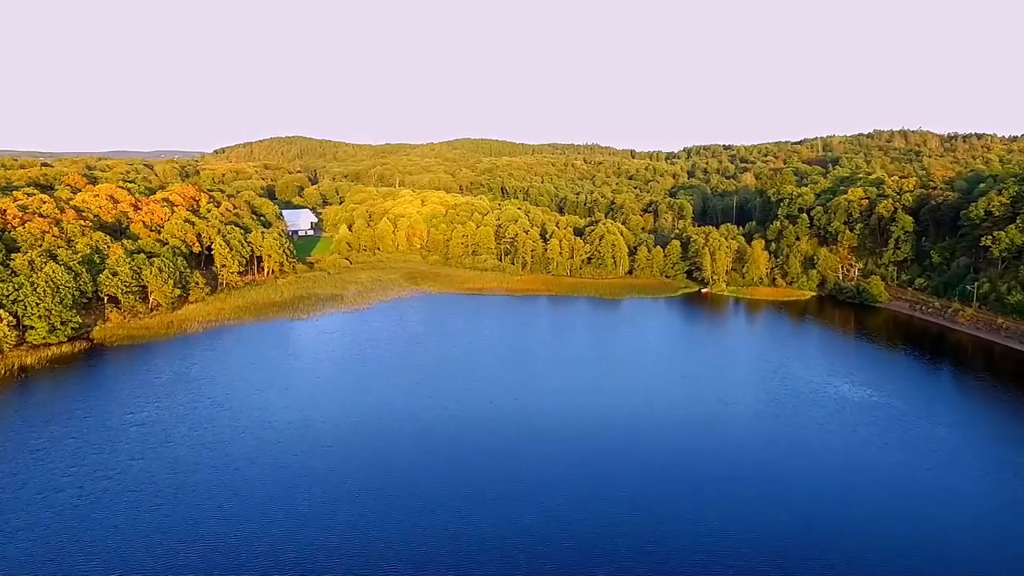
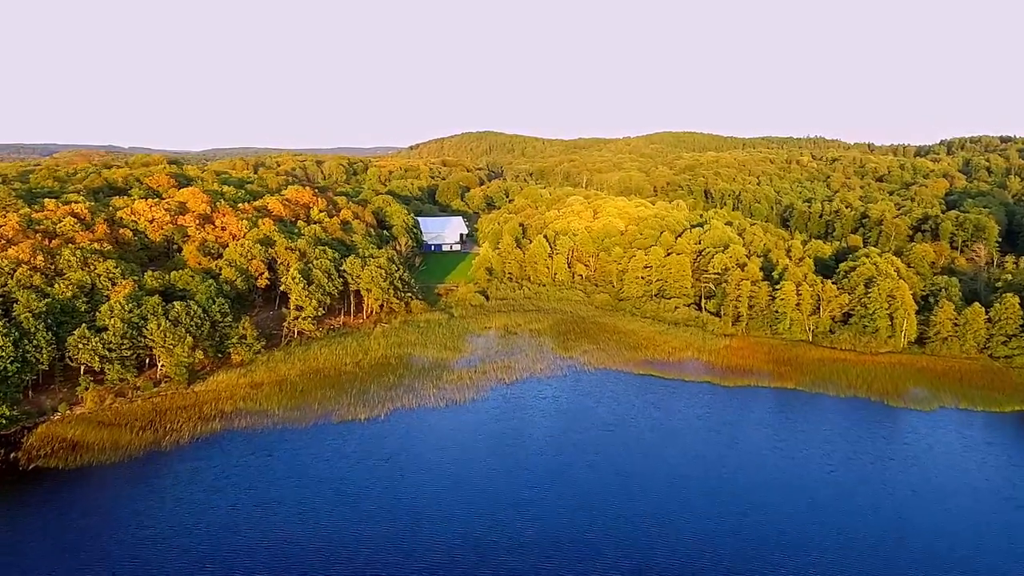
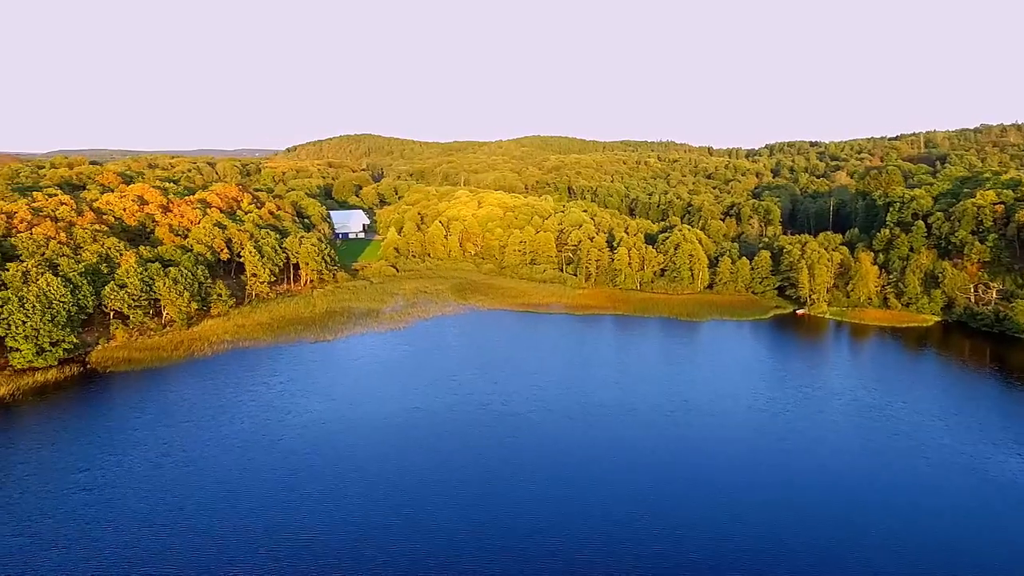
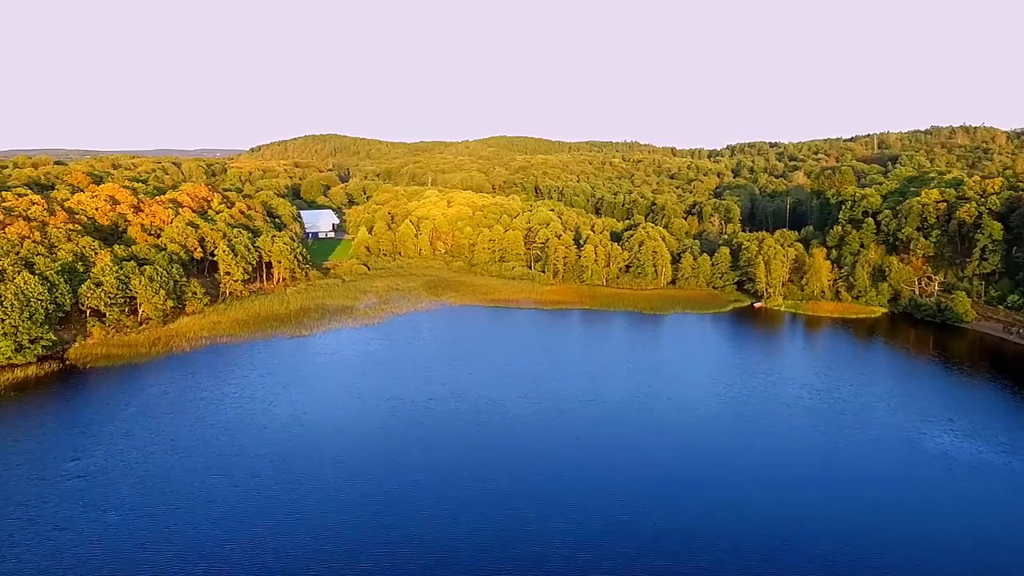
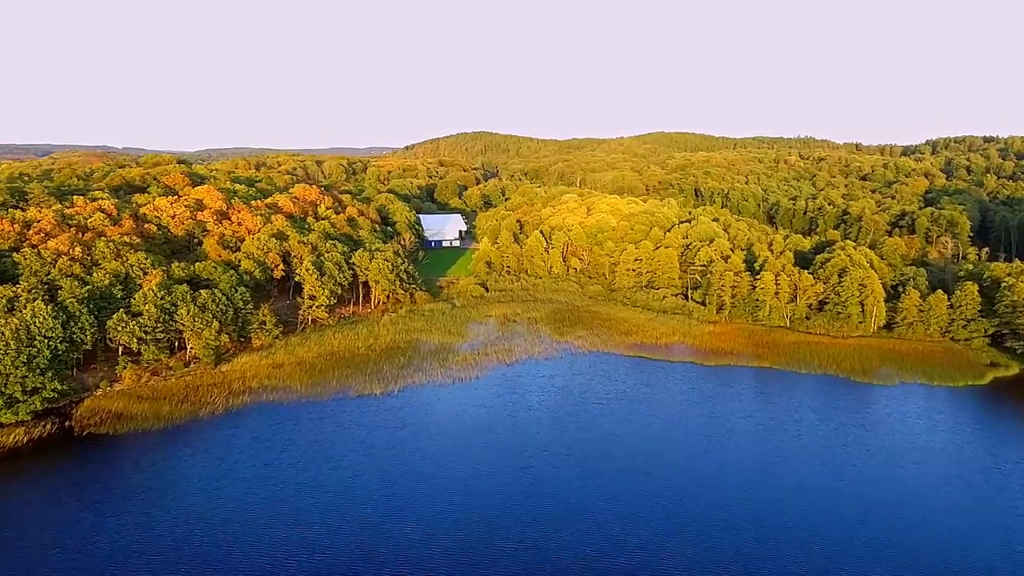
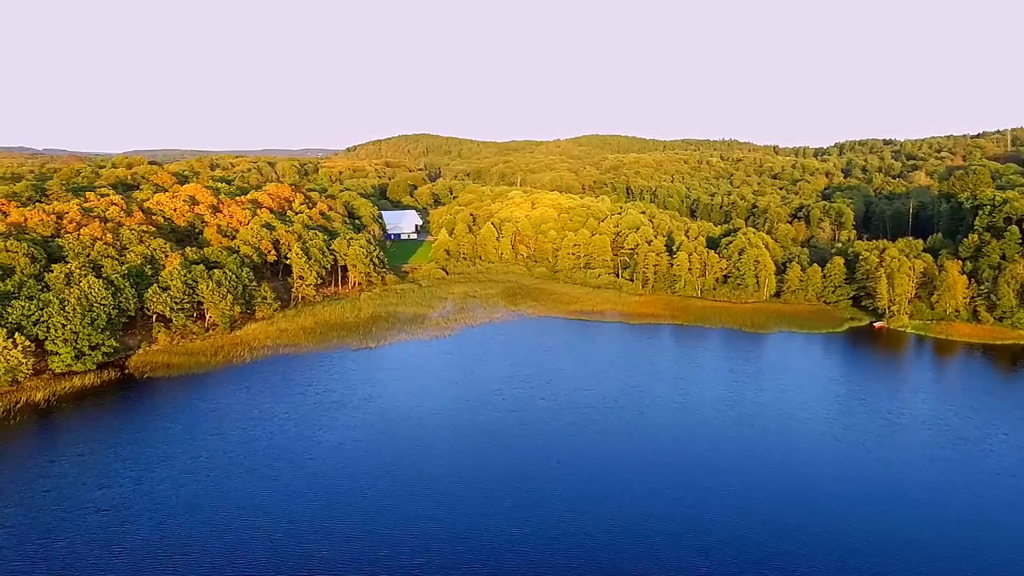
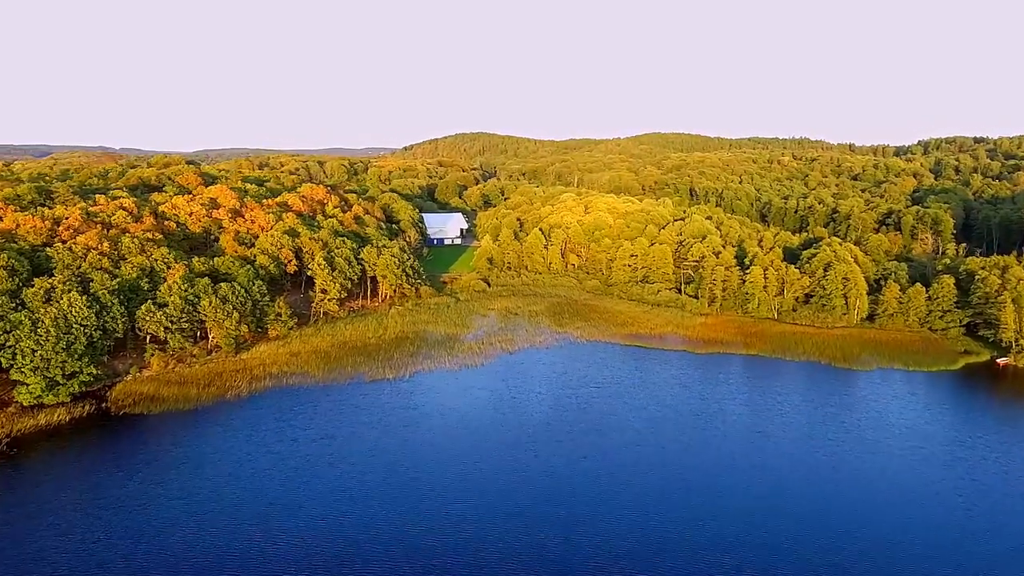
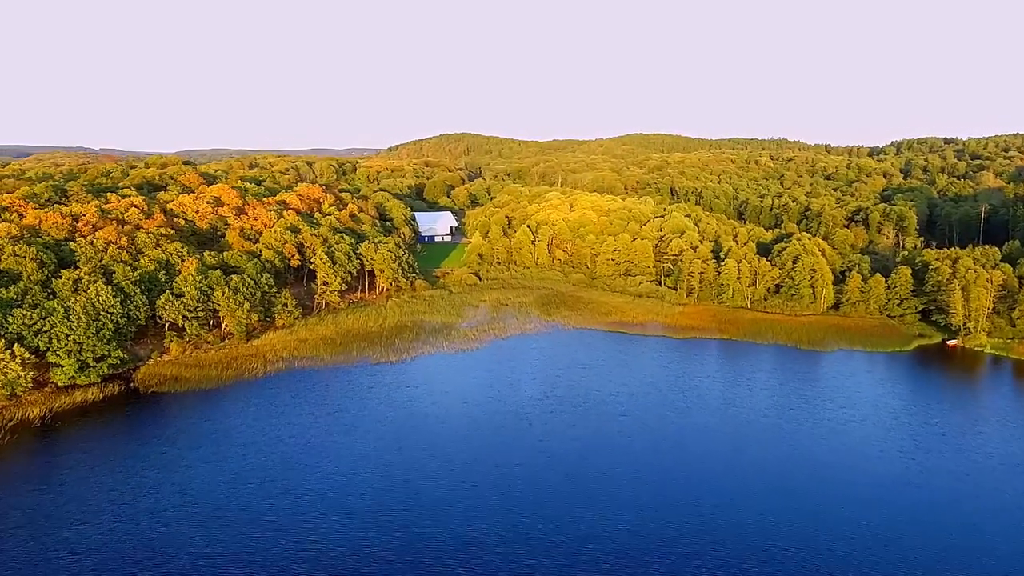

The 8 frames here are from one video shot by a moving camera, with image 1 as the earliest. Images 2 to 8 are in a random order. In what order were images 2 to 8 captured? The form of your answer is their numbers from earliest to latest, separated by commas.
4, 3, 6, 8, 7, 5, 2
